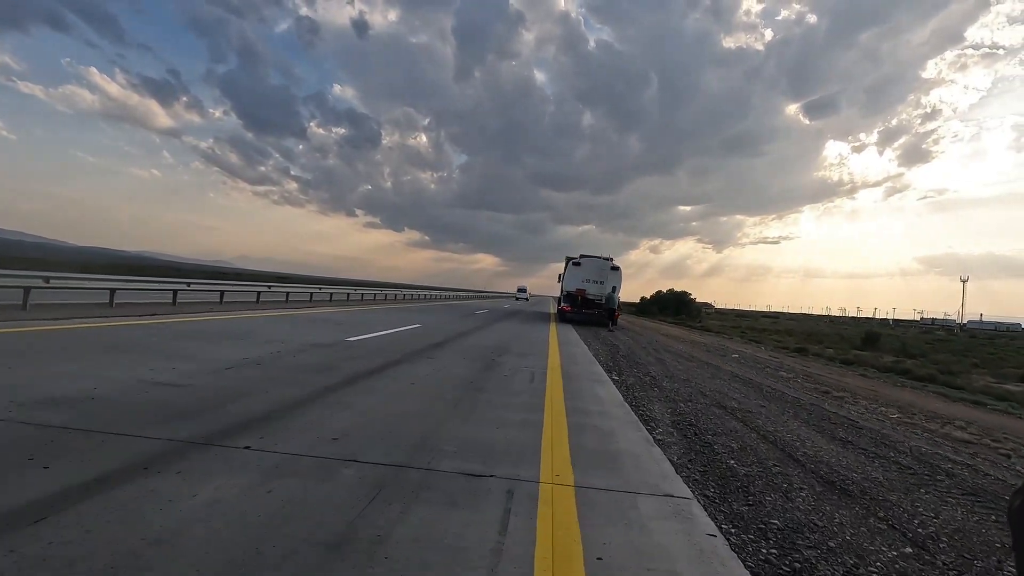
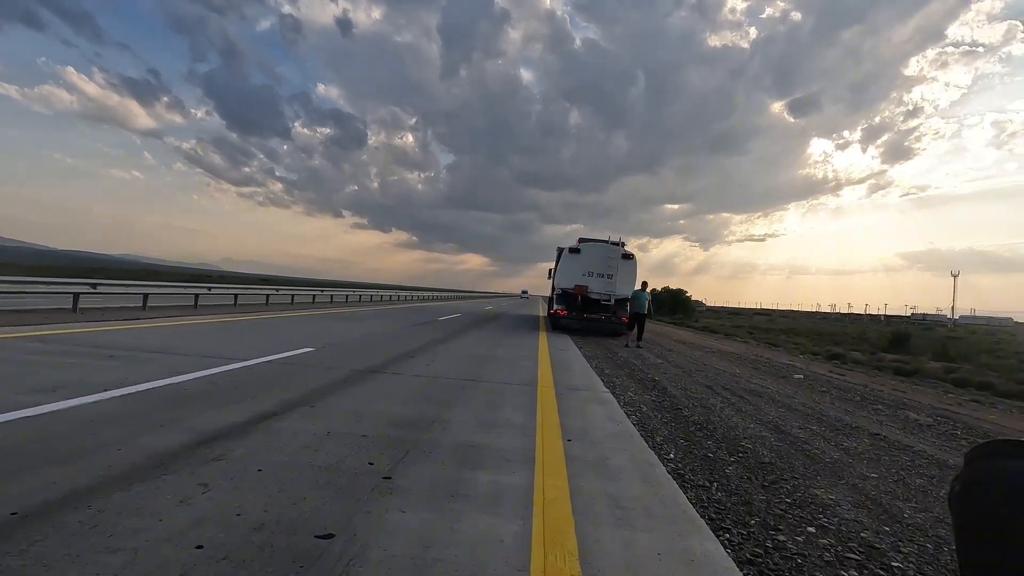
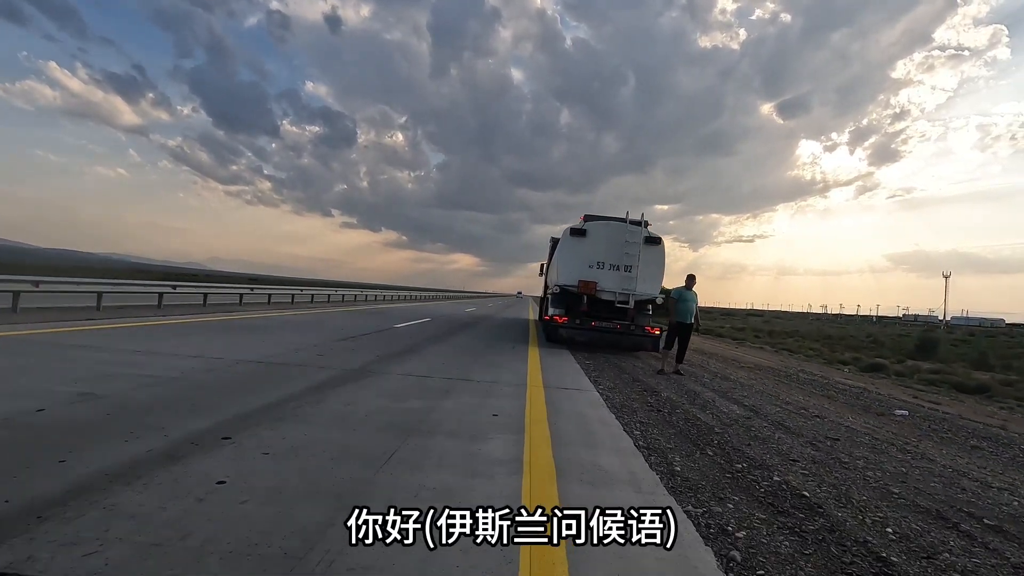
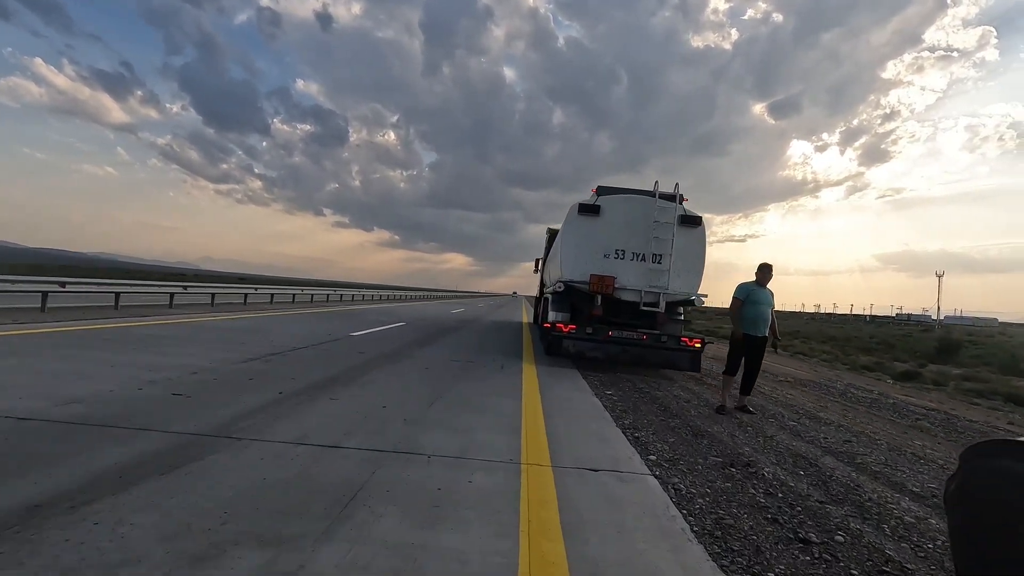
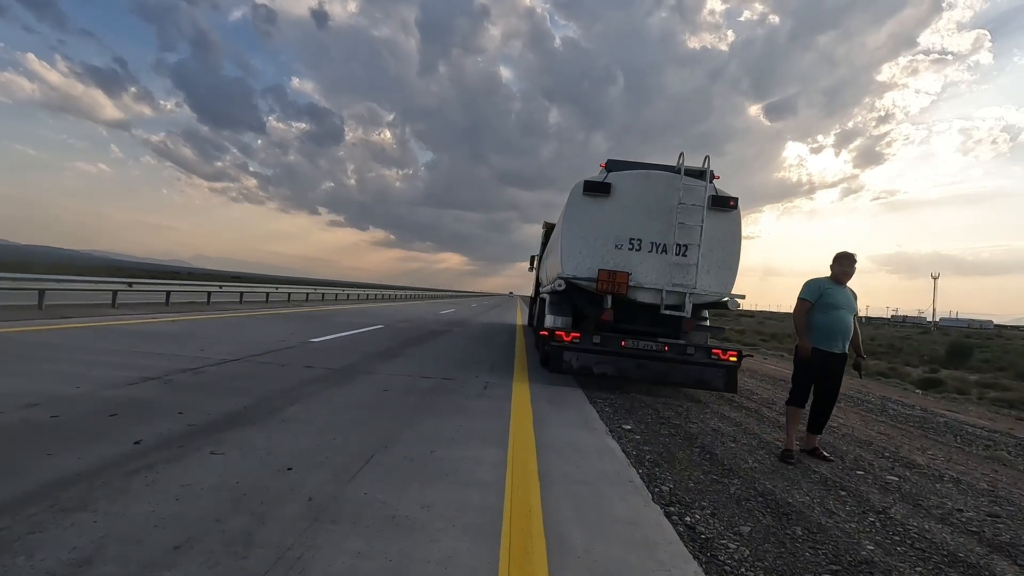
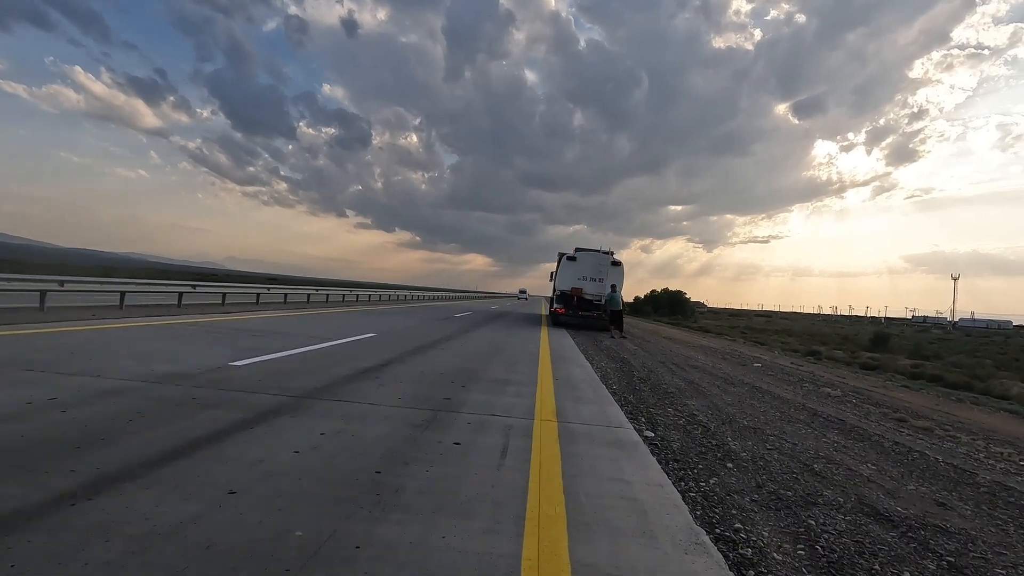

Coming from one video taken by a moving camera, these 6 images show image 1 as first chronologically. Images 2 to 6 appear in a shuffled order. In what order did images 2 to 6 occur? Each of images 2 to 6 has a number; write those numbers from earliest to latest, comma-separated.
6, 2, 3, 4, 5
